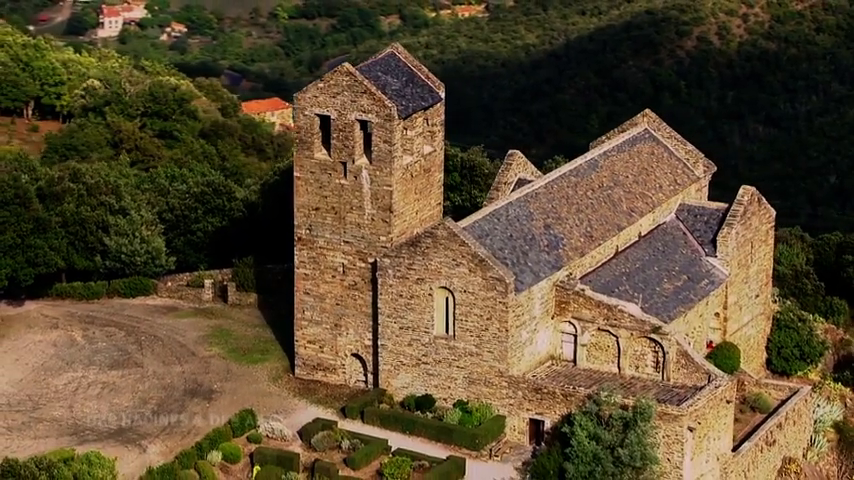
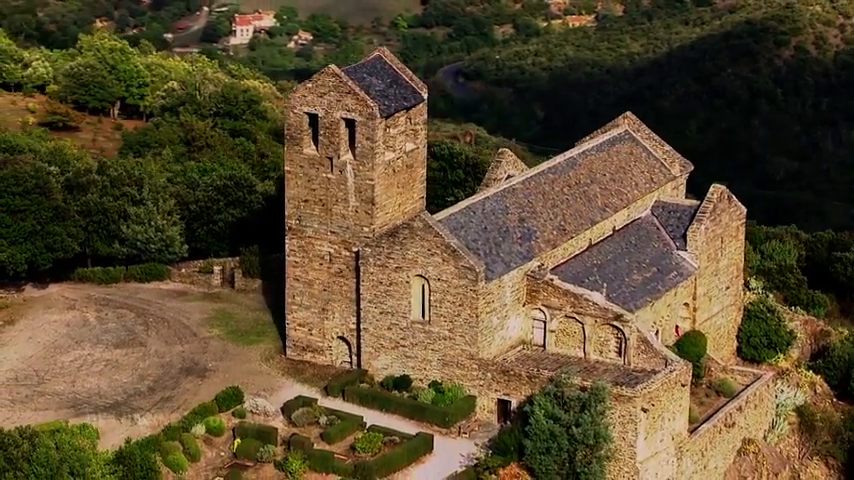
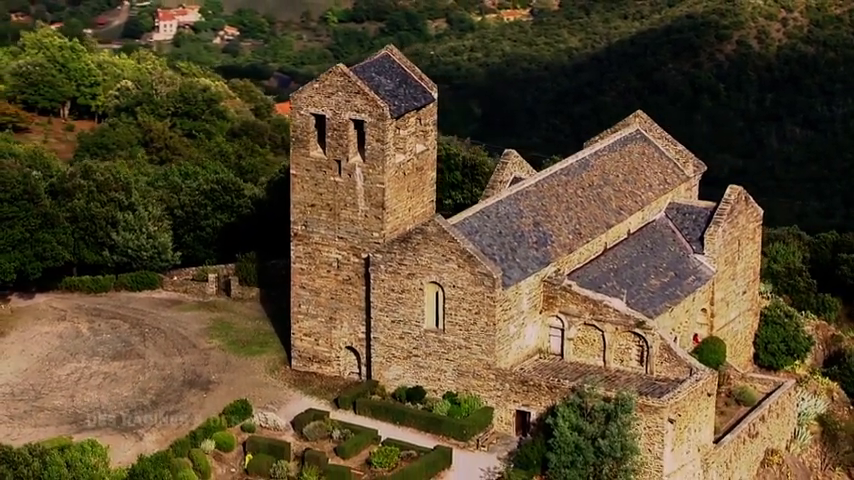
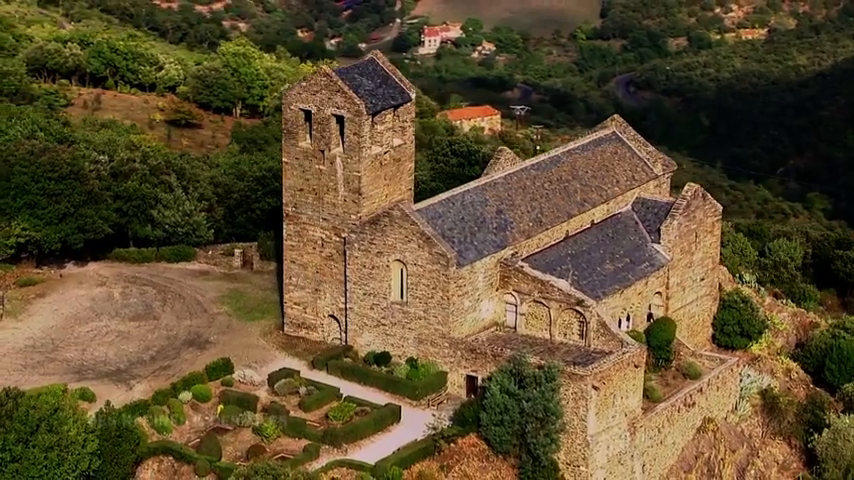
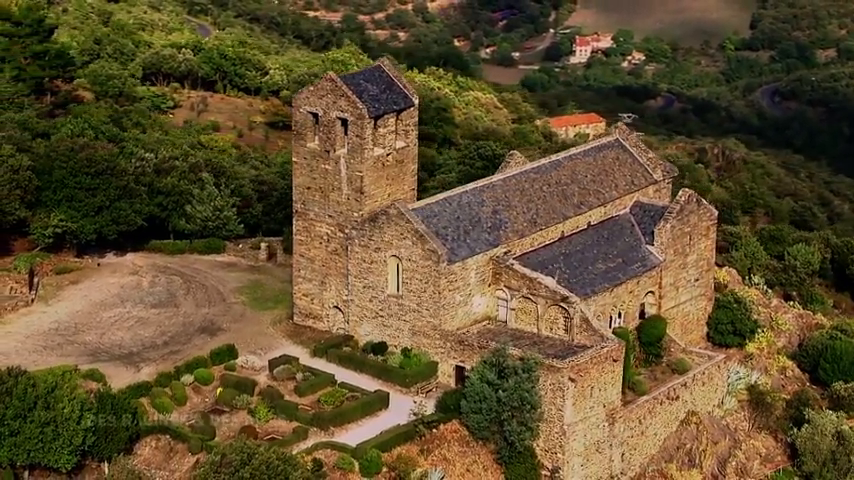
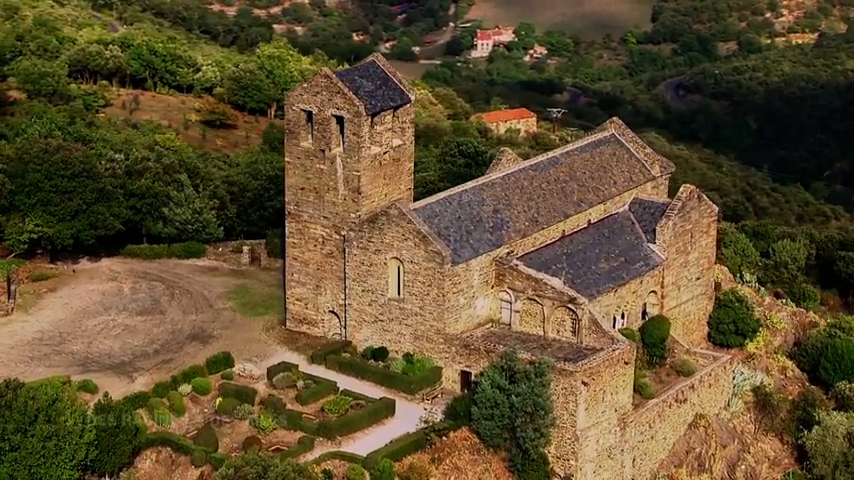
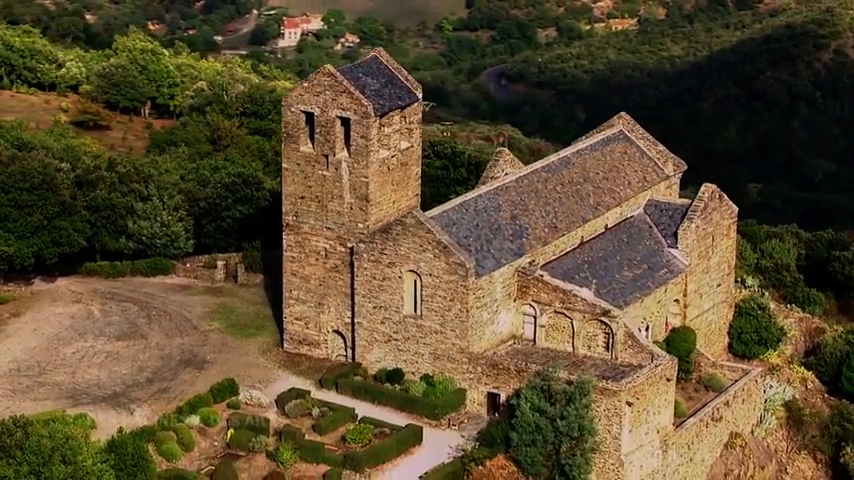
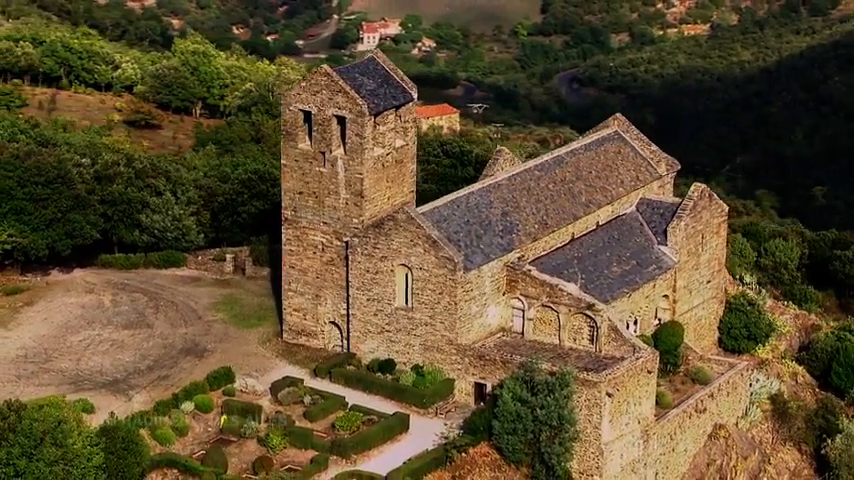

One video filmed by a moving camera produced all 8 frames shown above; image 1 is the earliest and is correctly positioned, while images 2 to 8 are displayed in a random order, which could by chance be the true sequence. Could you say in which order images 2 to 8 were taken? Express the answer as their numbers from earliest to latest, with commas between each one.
3, 2, 7, 8, 4, 6, 5
